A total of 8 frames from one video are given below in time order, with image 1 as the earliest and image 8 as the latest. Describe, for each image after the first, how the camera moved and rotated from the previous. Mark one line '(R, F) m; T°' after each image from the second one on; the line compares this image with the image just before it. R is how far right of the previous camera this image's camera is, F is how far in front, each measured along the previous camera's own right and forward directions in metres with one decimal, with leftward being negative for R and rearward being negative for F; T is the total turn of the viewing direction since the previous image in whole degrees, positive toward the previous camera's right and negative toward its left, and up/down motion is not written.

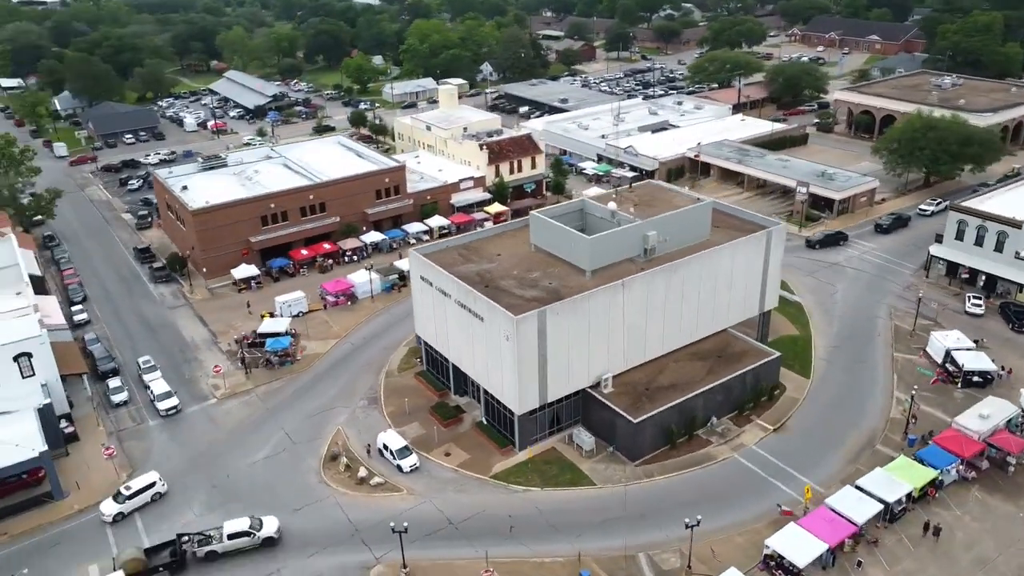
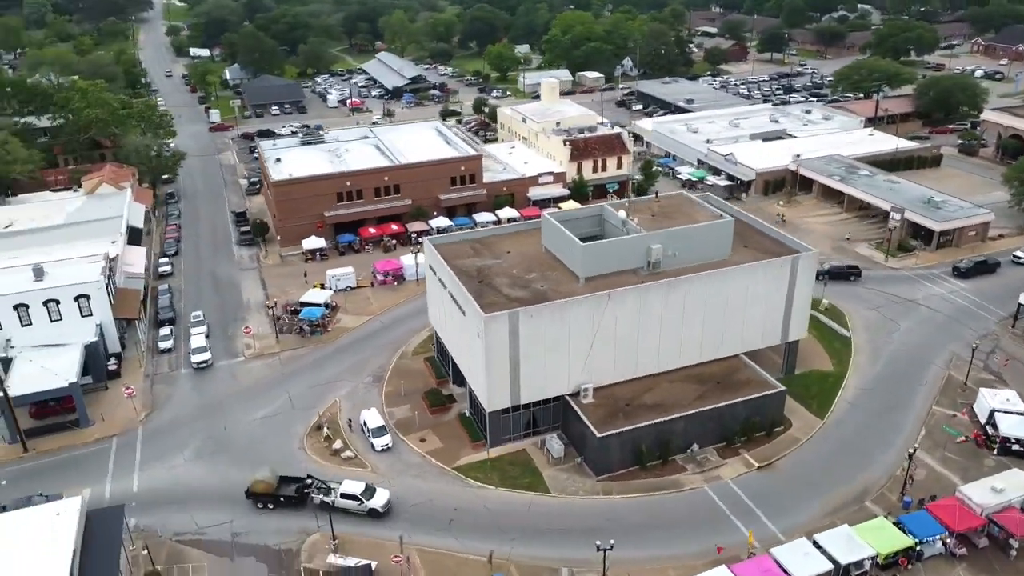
(+9.0, +0.8) m; -12°
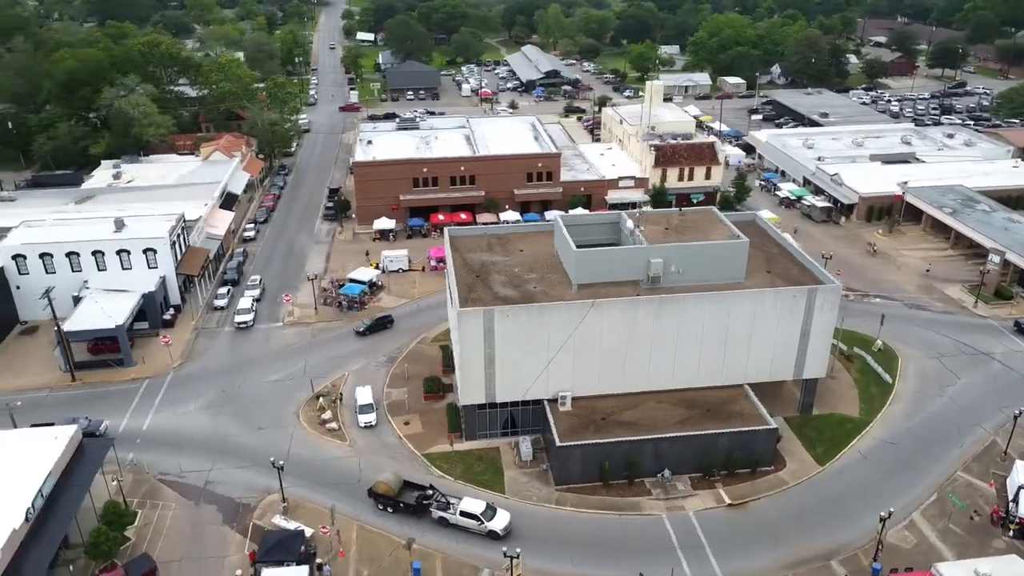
(+8.8, +0.9) m; -12°
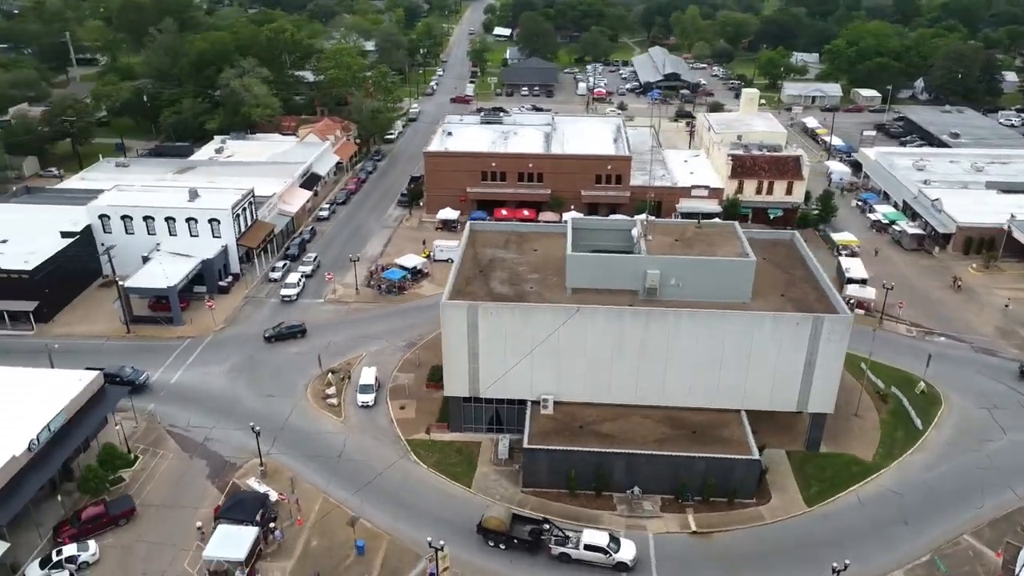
(+7.6, +0.6) m; -10°
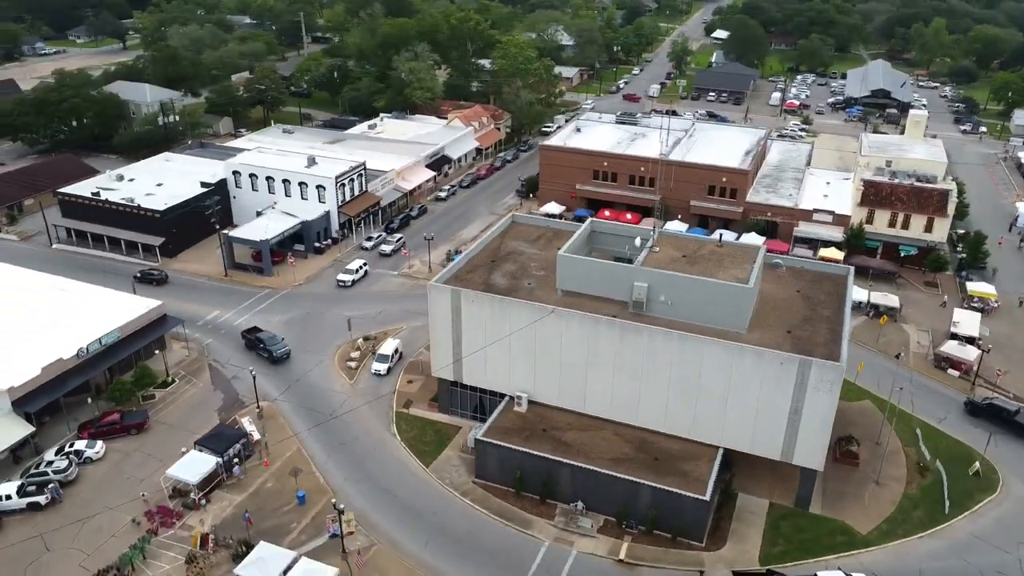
(+11.7, +1.8) m; -16°
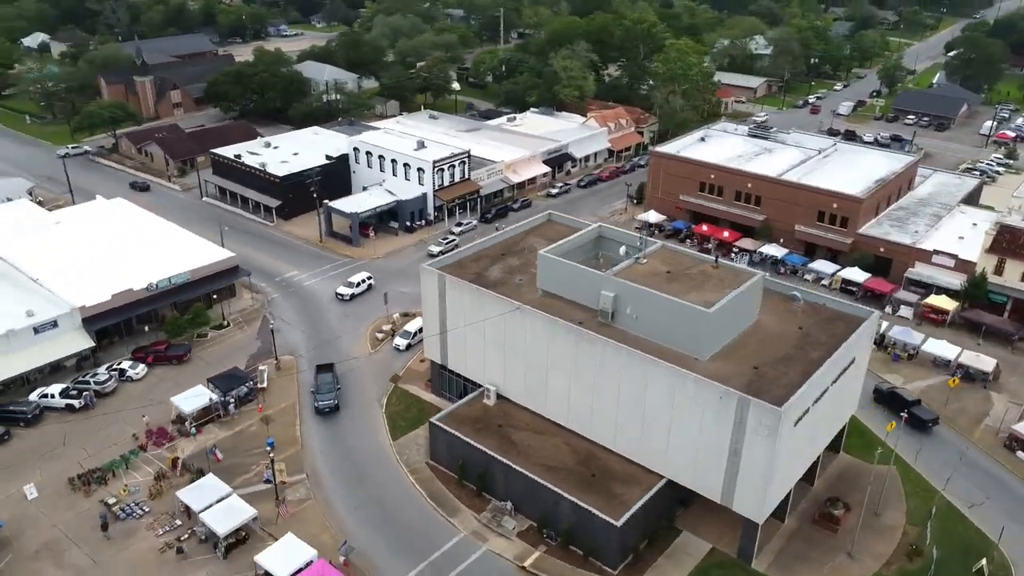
(+11.7, +1.6) m; -16°
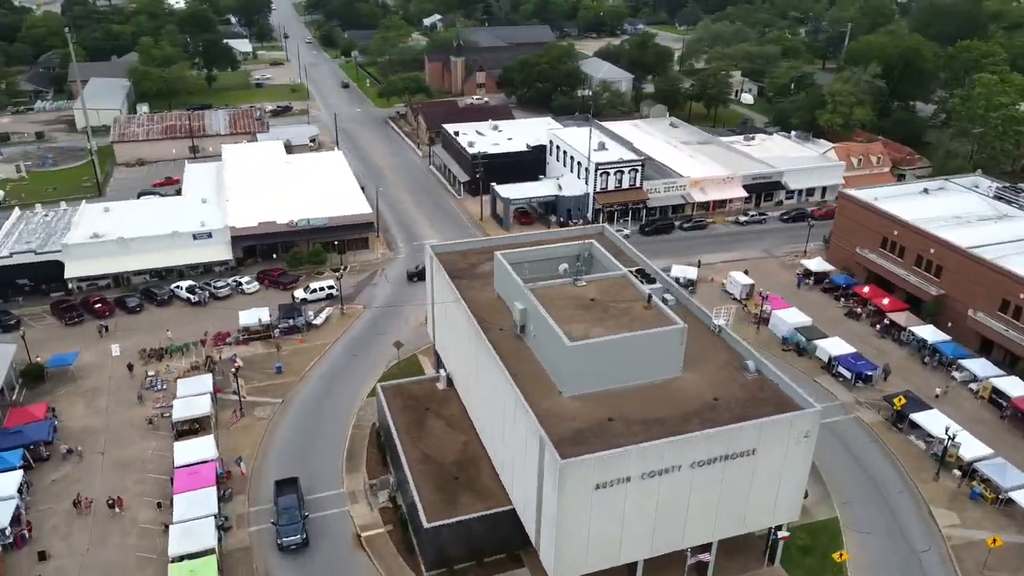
(+19.7, +4.7) m; -27°
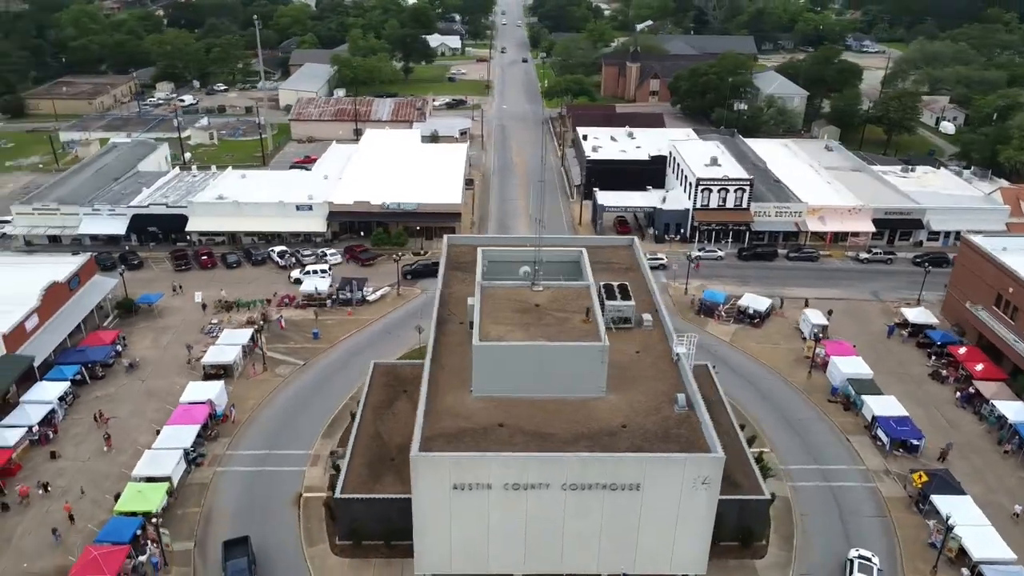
(+11.7, +1.8) m; -16°
